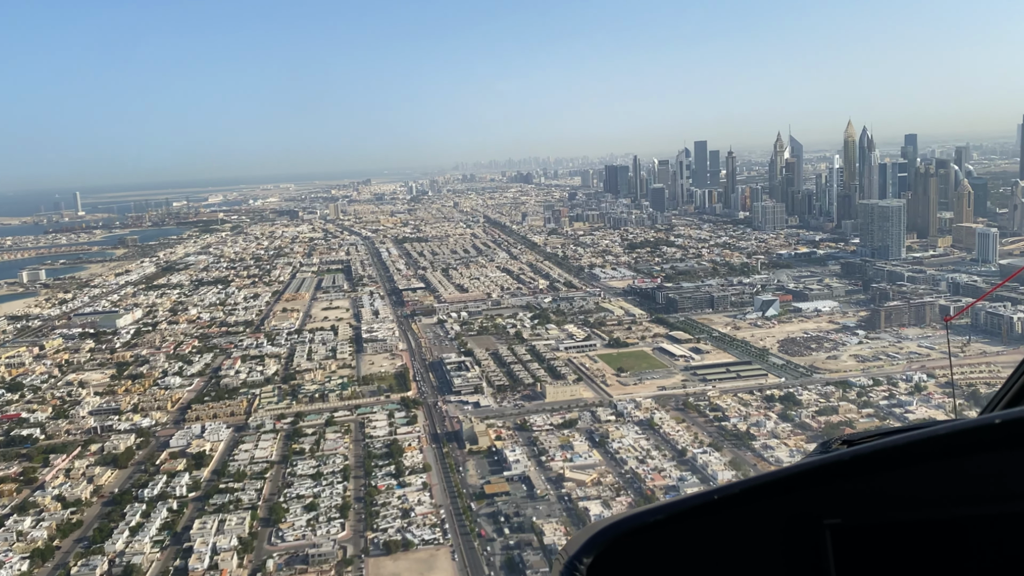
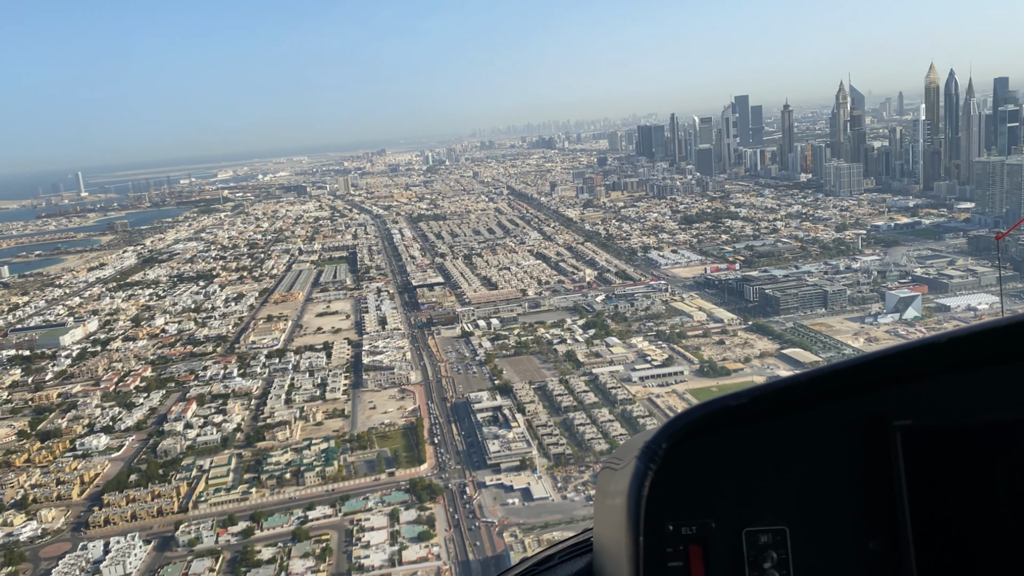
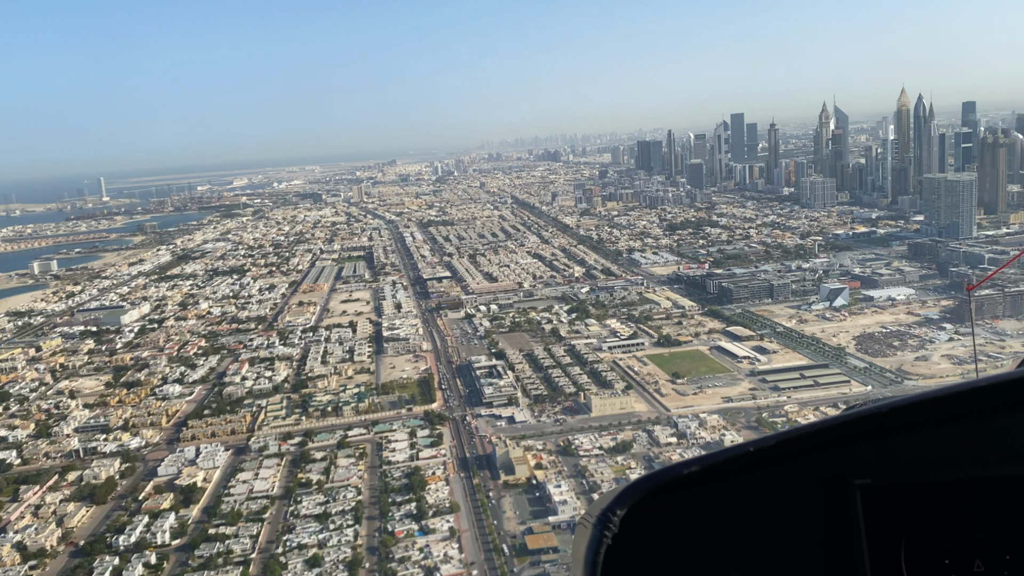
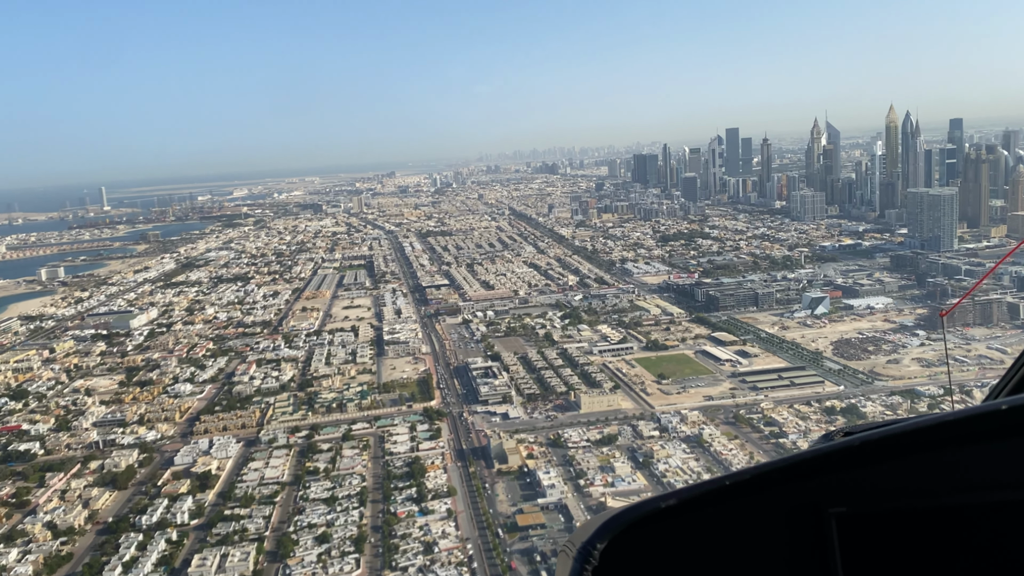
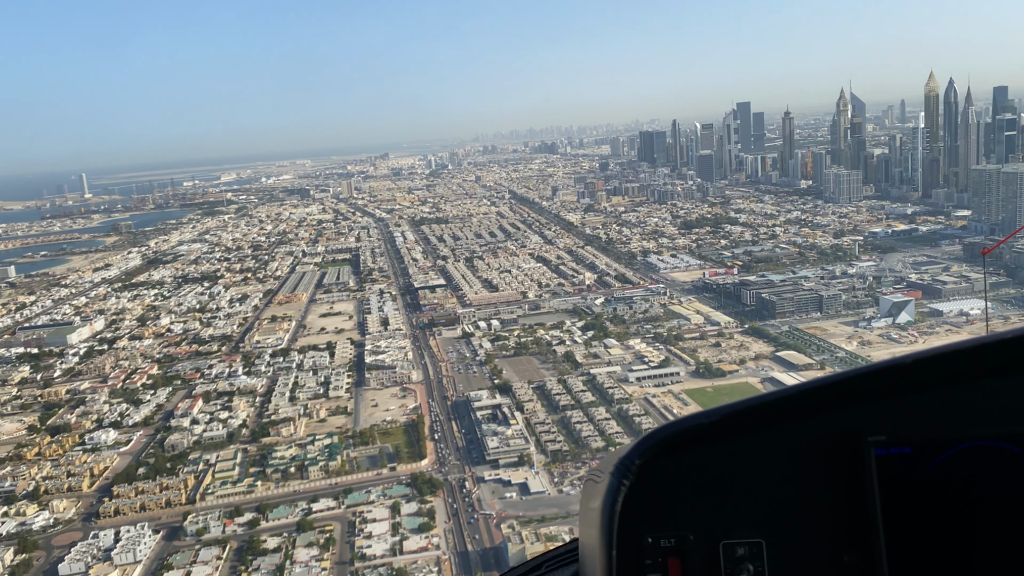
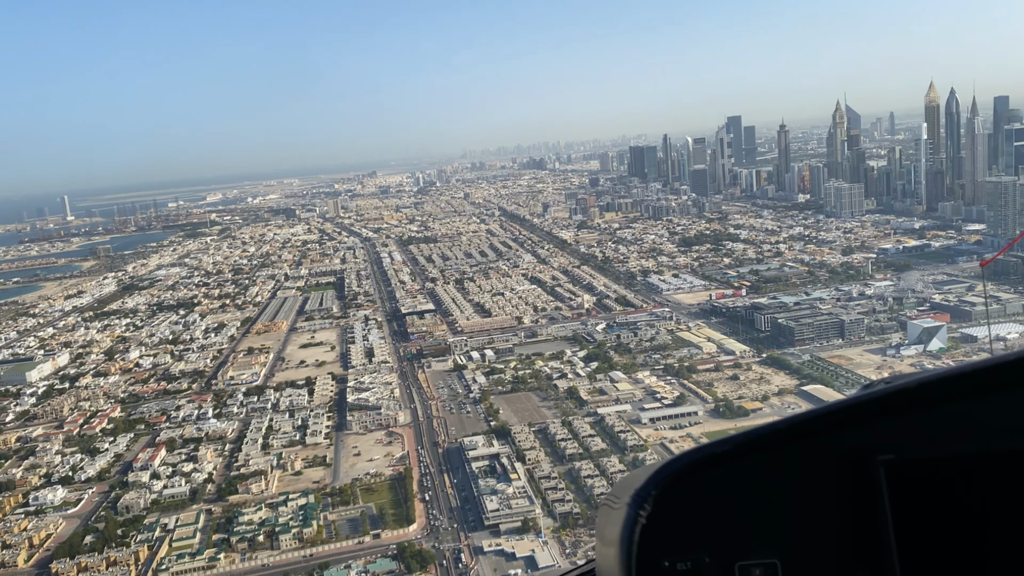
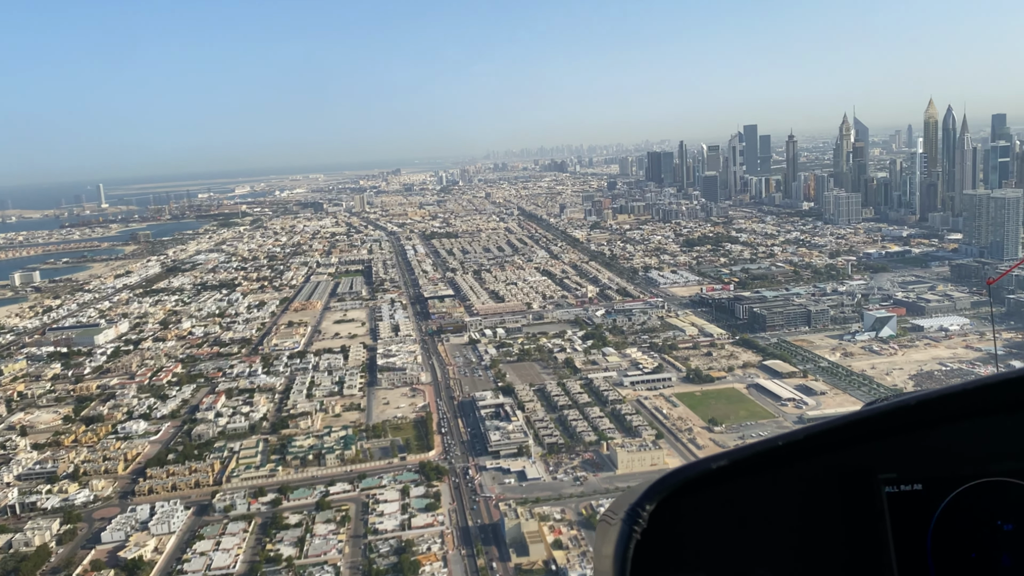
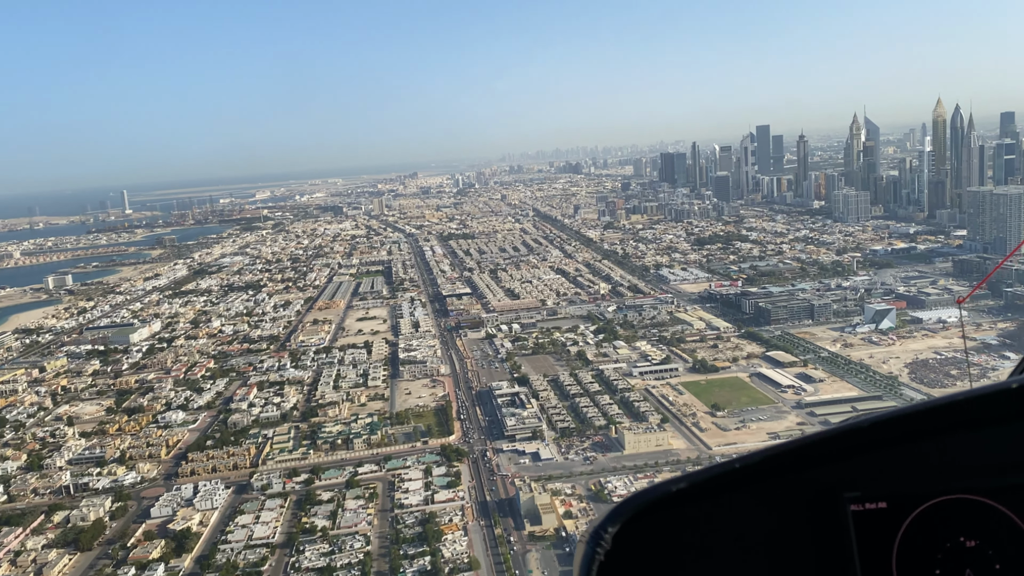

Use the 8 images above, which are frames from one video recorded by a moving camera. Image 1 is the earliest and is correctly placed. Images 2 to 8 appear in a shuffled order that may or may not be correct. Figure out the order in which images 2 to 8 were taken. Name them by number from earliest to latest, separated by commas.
4, 3, 8, 7, 5, 2, 6
